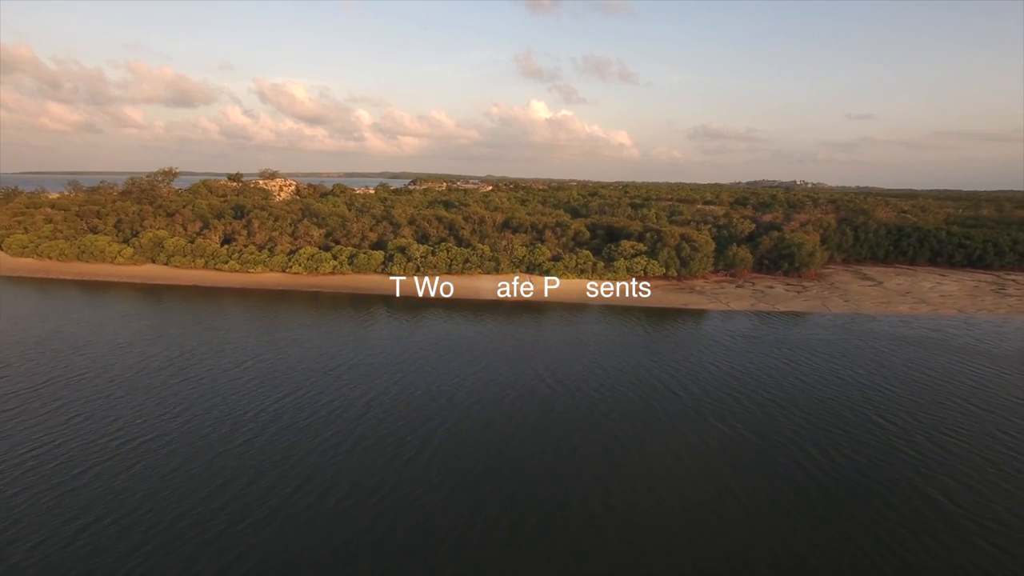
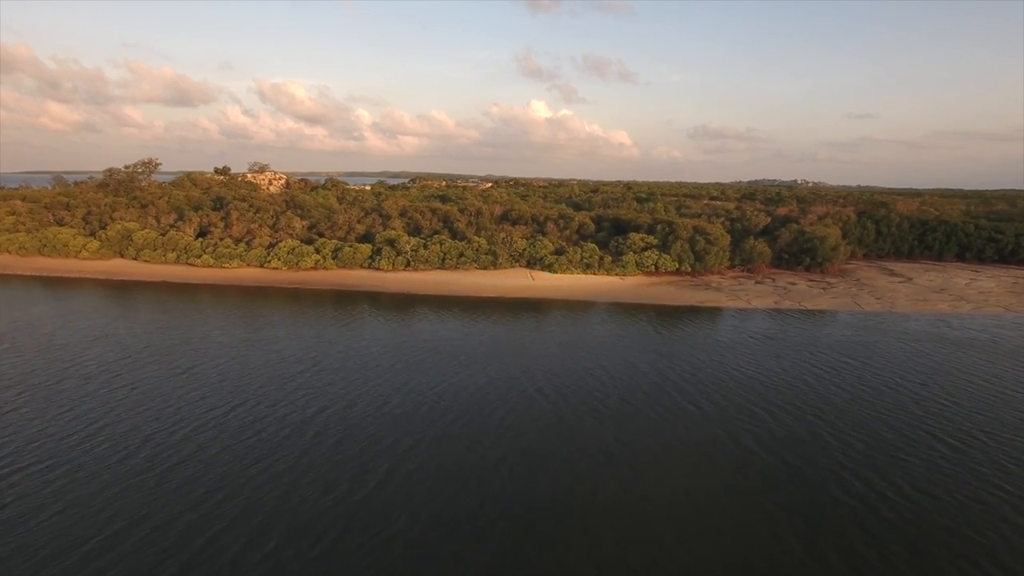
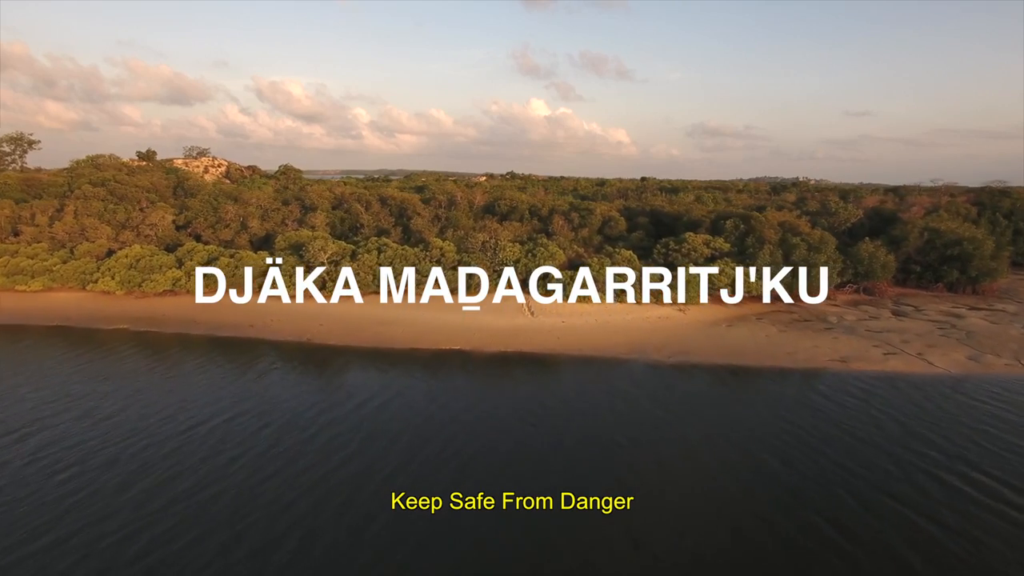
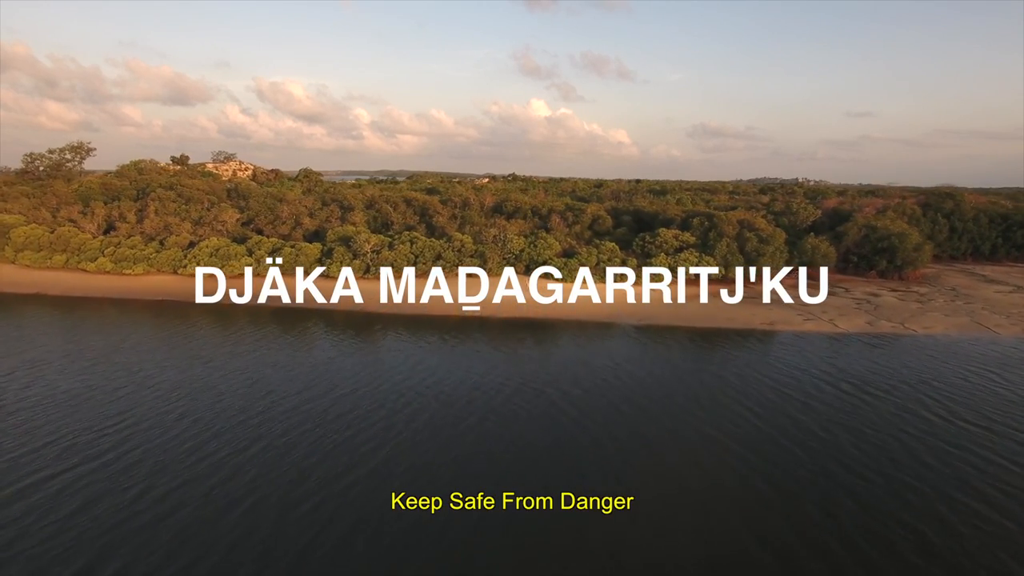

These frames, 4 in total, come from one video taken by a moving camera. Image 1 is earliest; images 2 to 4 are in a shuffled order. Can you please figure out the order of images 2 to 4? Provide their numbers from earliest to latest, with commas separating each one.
2, 4, 3
